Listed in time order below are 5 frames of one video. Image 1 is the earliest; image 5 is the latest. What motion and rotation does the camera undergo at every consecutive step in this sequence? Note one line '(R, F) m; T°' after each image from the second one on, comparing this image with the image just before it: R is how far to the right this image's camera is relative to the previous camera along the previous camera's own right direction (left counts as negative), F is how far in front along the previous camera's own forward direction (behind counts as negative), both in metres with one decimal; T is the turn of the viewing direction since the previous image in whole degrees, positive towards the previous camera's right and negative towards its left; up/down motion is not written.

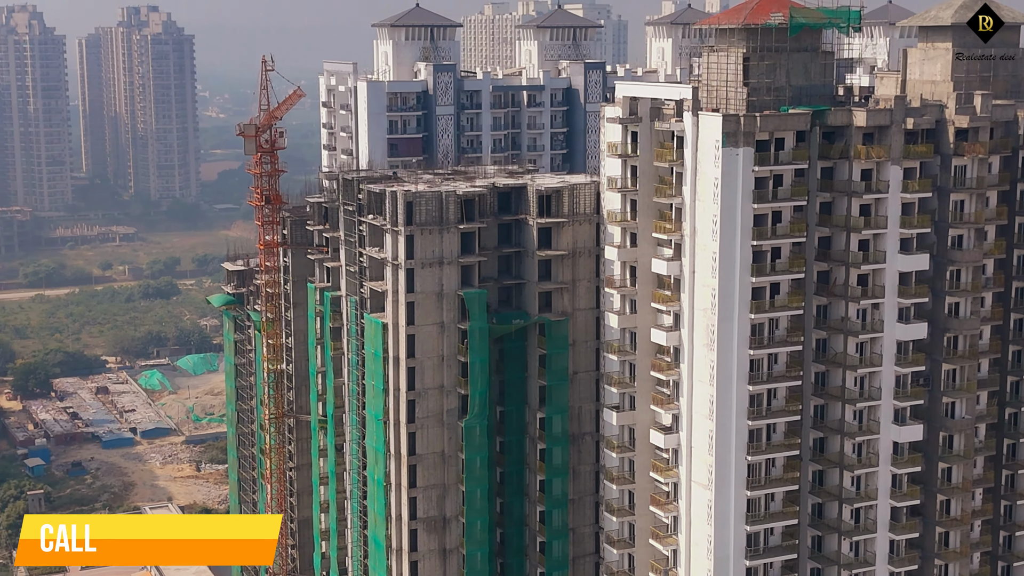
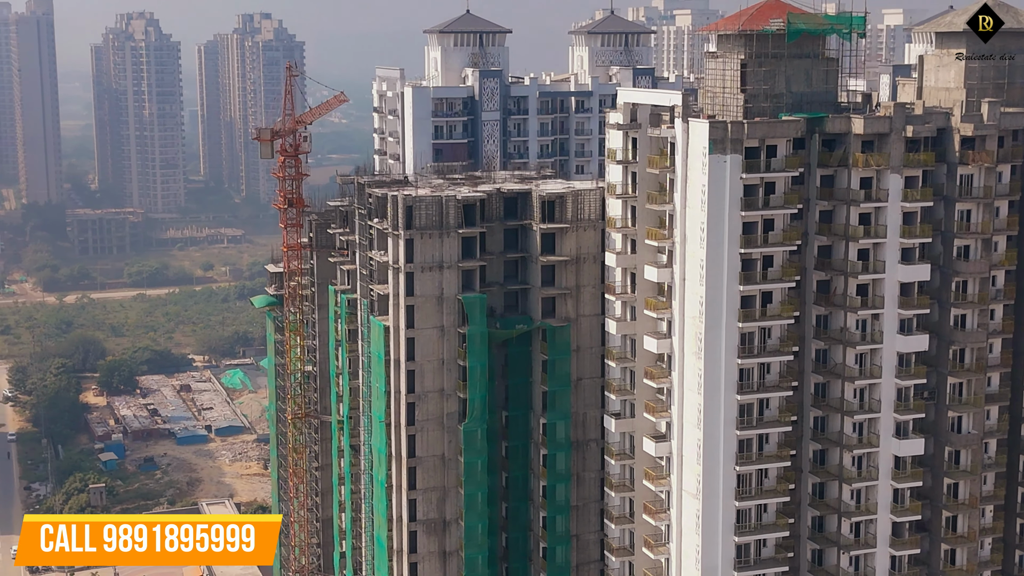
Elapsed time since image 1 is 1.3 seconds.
(+4.8, 0.0) m; -5°
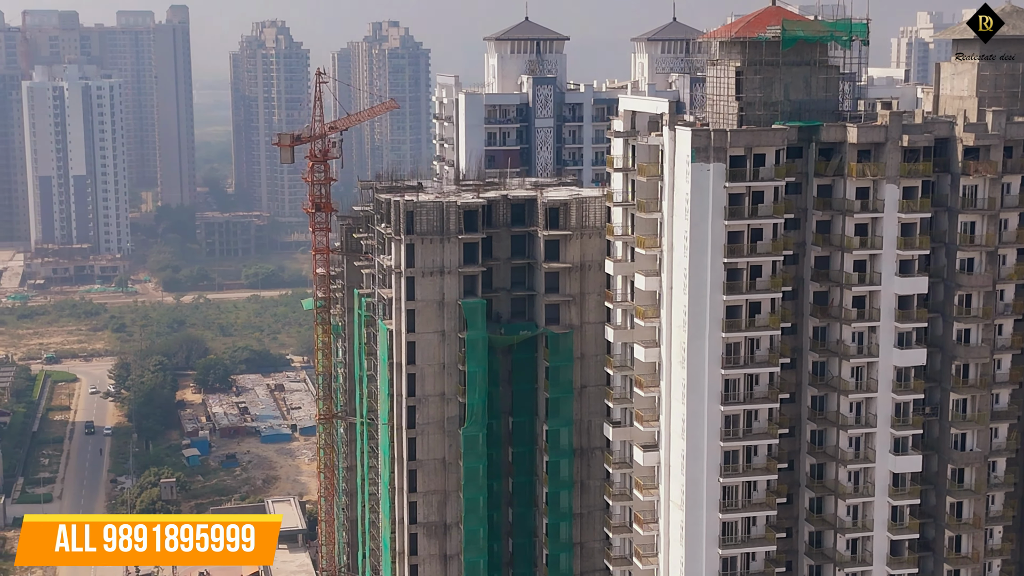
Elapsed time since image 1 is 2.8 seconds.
(+5.6, +0.1) m; -6°
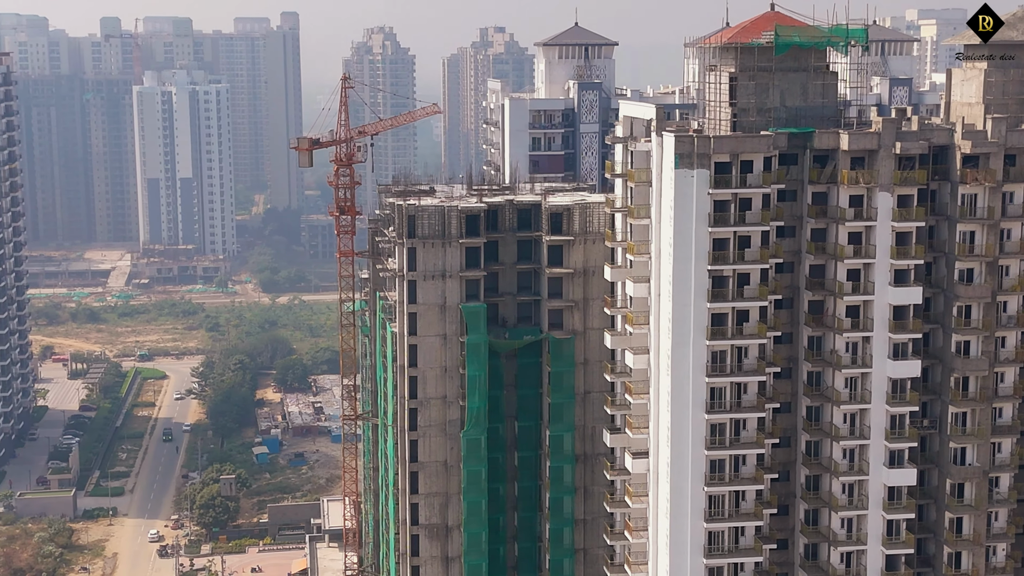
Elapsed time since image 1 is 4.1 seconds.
(+4.8, 0.0) m; -5°
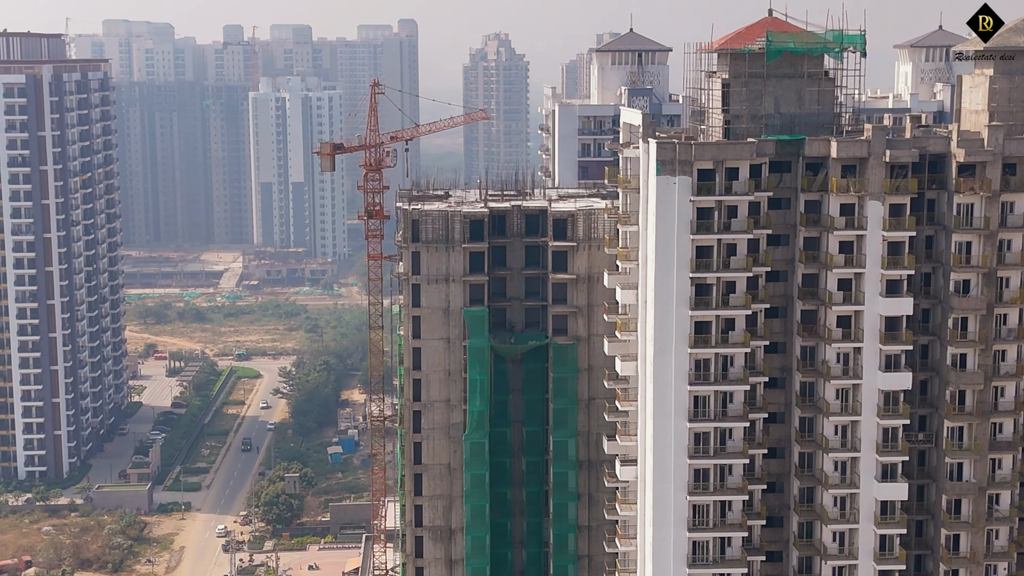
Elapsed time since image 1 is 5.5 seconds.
(+5.1, 0.0) m; -5°
